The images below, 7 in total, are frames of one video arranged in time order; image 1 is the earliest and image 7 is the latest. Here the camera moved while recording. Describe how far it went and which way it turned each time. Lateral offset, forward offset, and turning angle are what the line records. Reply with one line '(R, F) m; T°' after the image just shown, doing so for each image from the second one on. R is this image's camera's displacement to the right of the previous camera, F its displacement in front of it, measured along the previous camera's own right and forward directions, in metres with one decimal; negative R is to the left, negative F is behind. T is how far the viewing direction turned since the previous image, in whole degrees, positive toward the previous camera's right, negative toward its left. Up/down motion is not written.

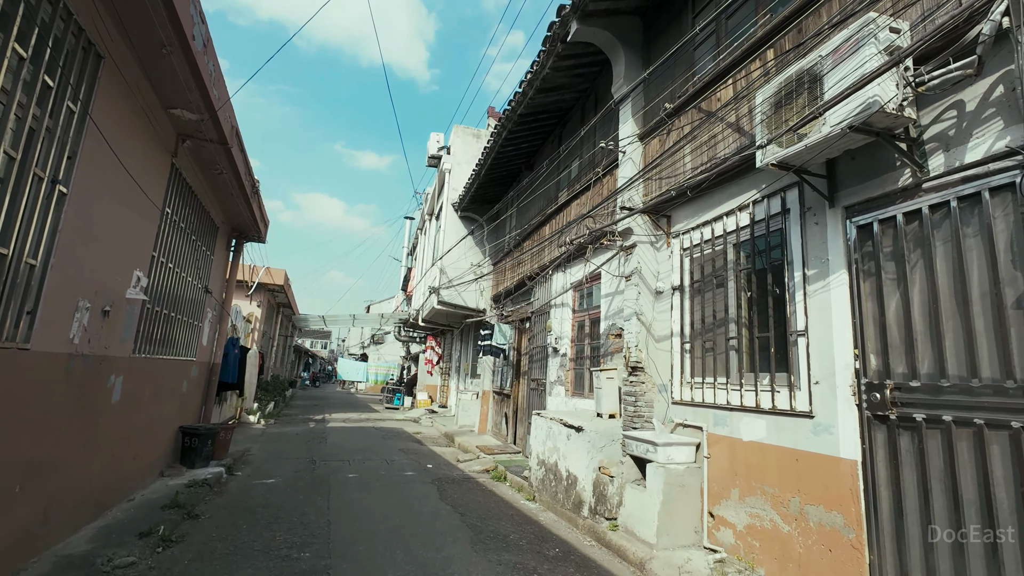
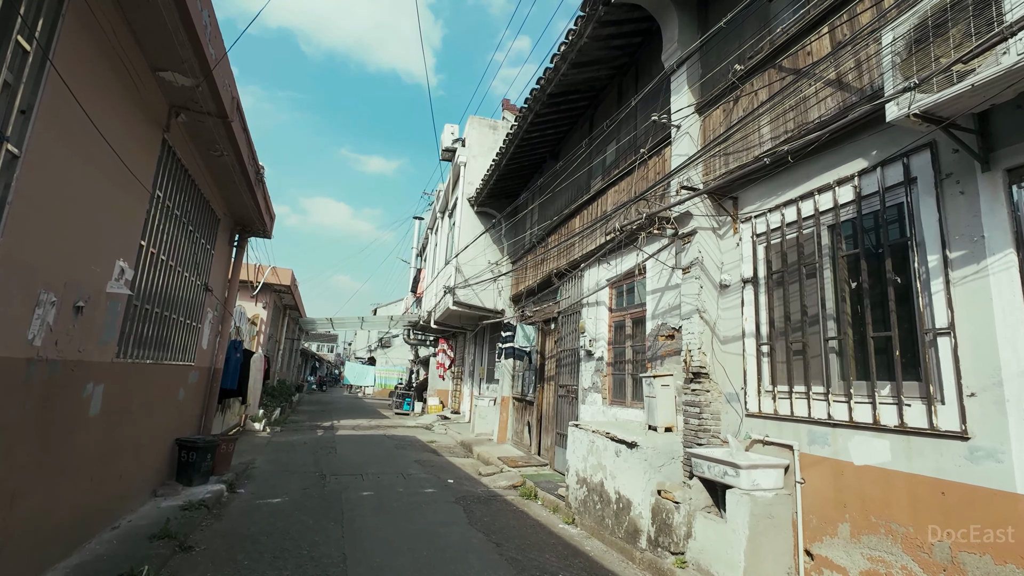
(-0.4, +0.7) m; -1°
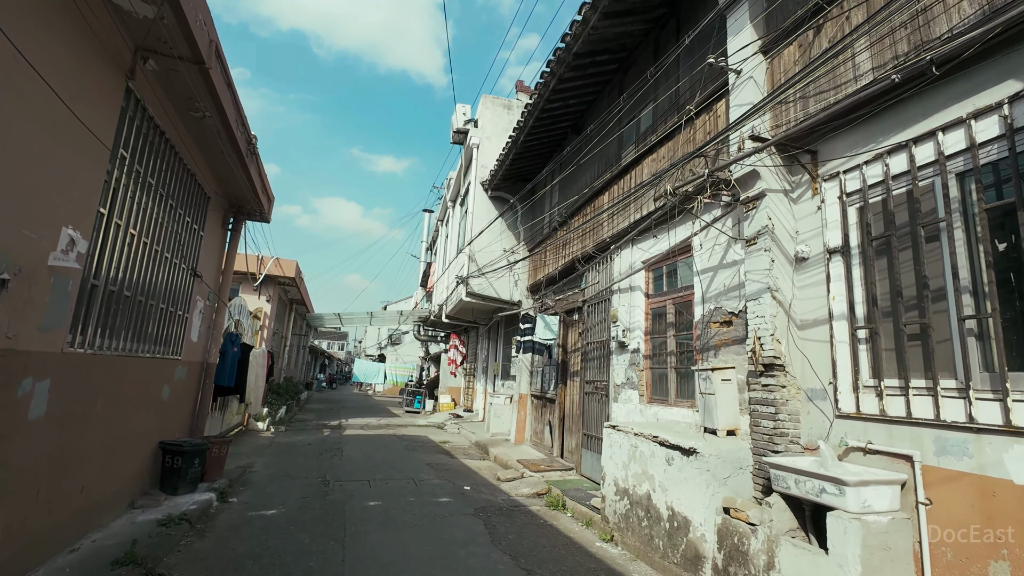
(-0.2, +0.8) m; -1°
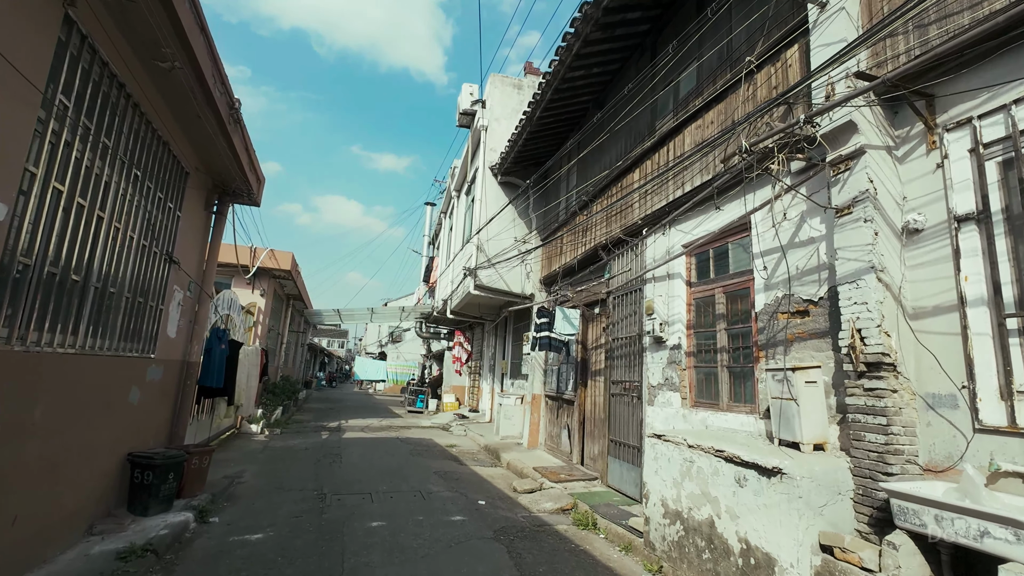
(-0.2, +0.8) m; 0°
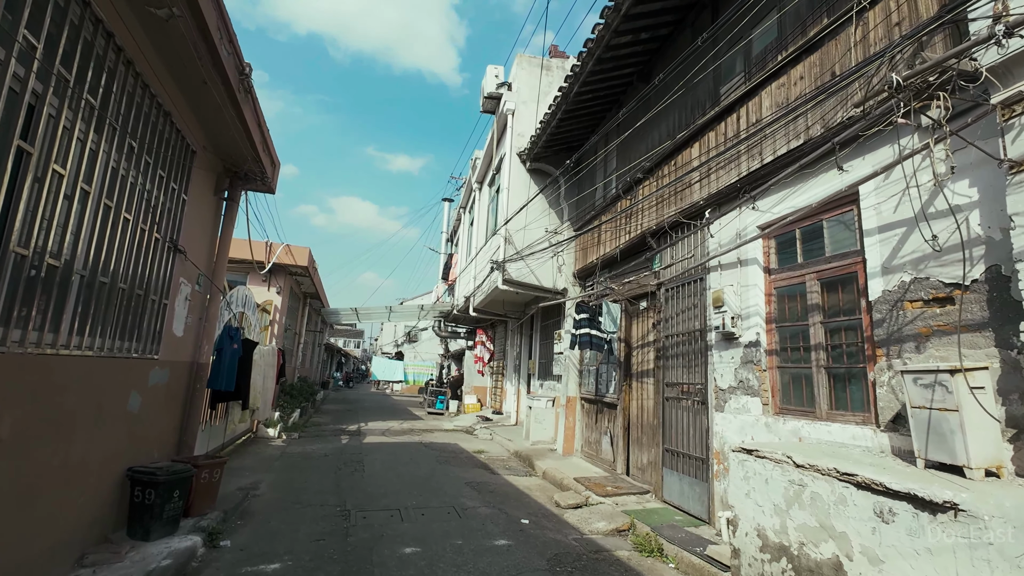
(-0.3, +0.7) m; -2°
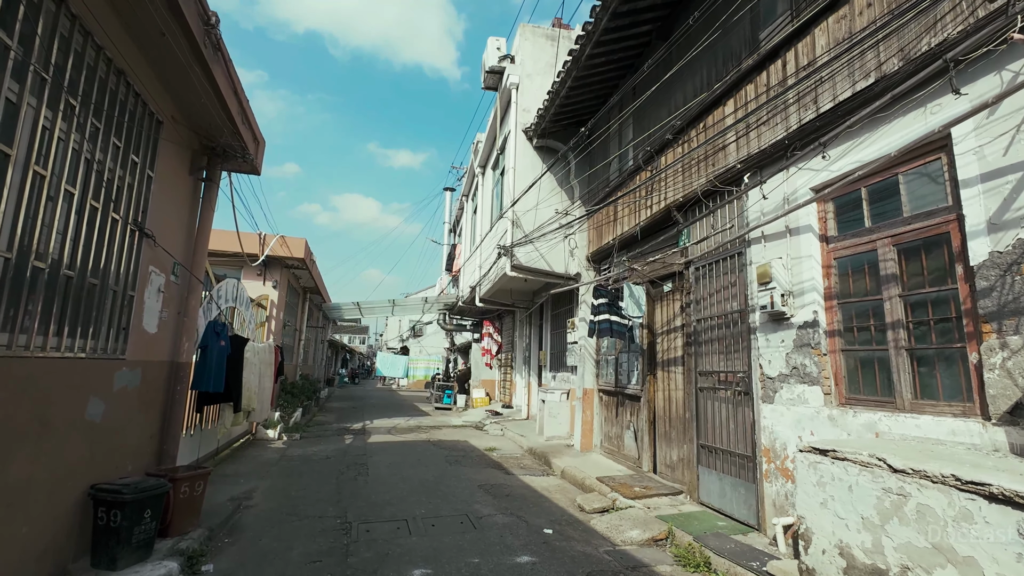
(-0.1, +0.6) m; 0°
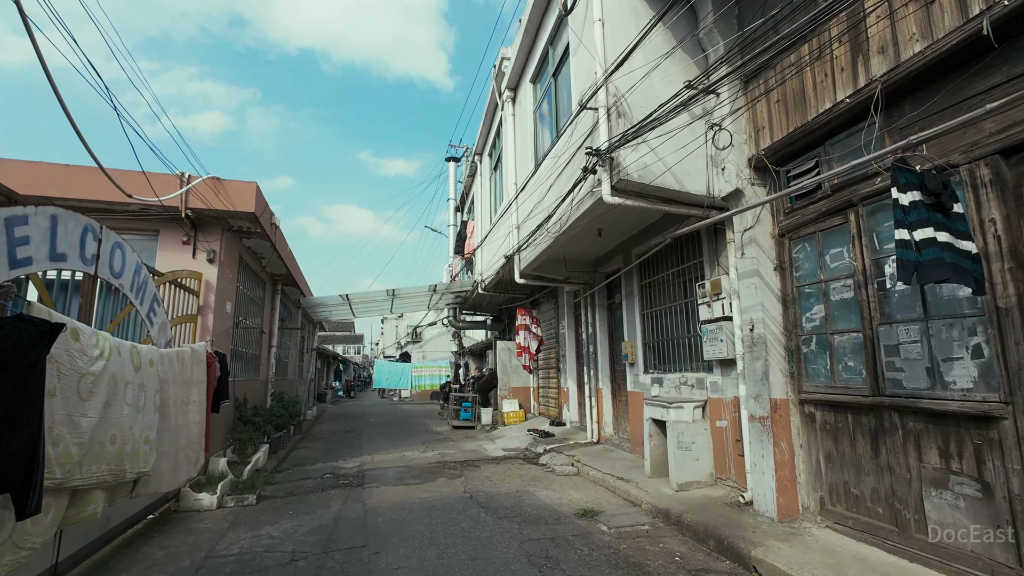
(-1.2, +4.1) m; +1°
